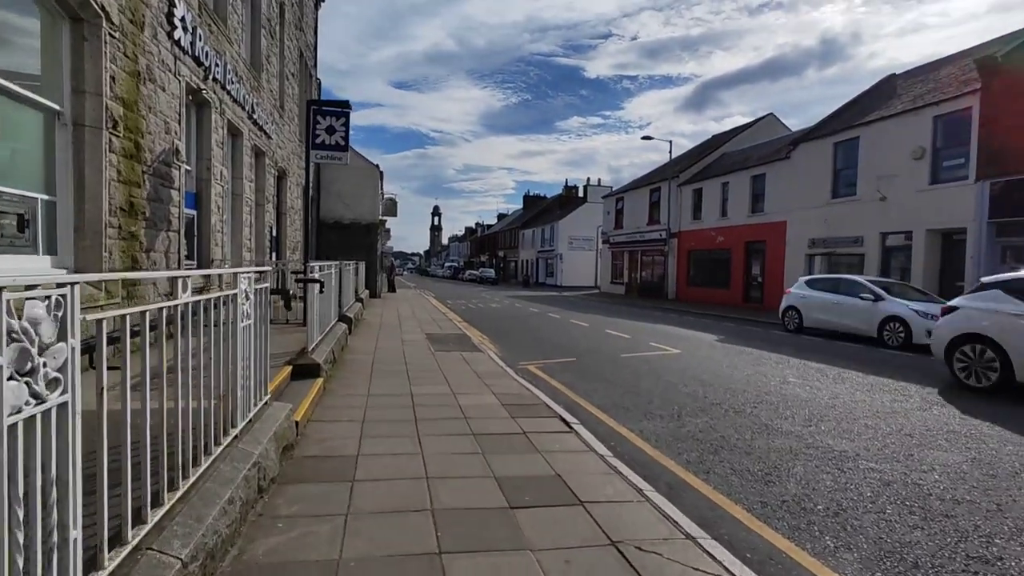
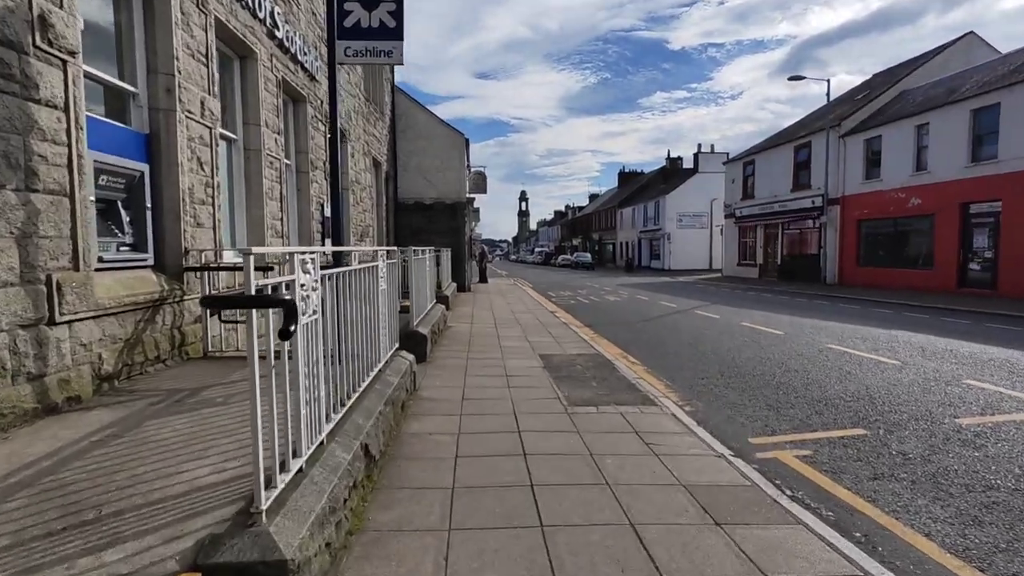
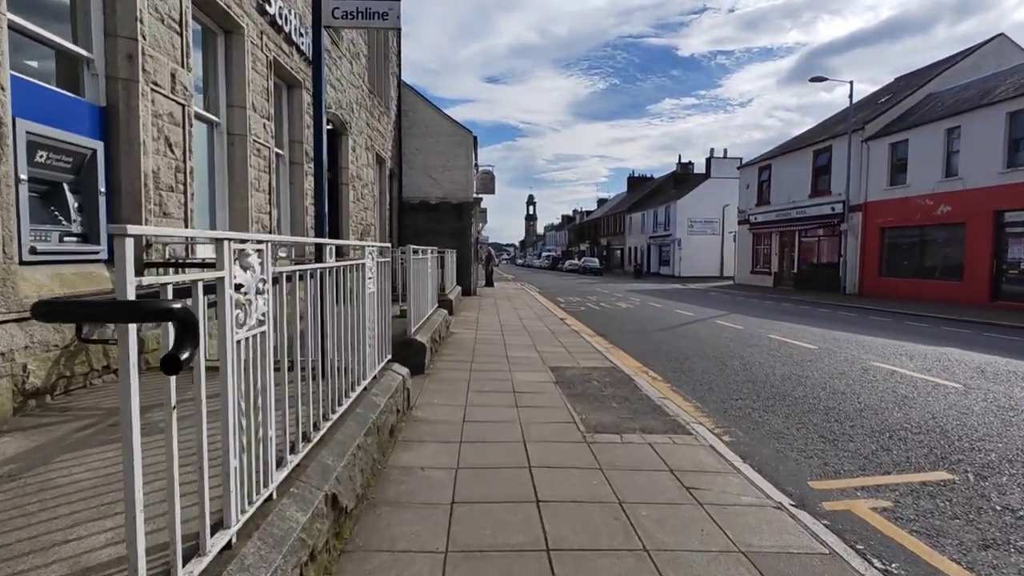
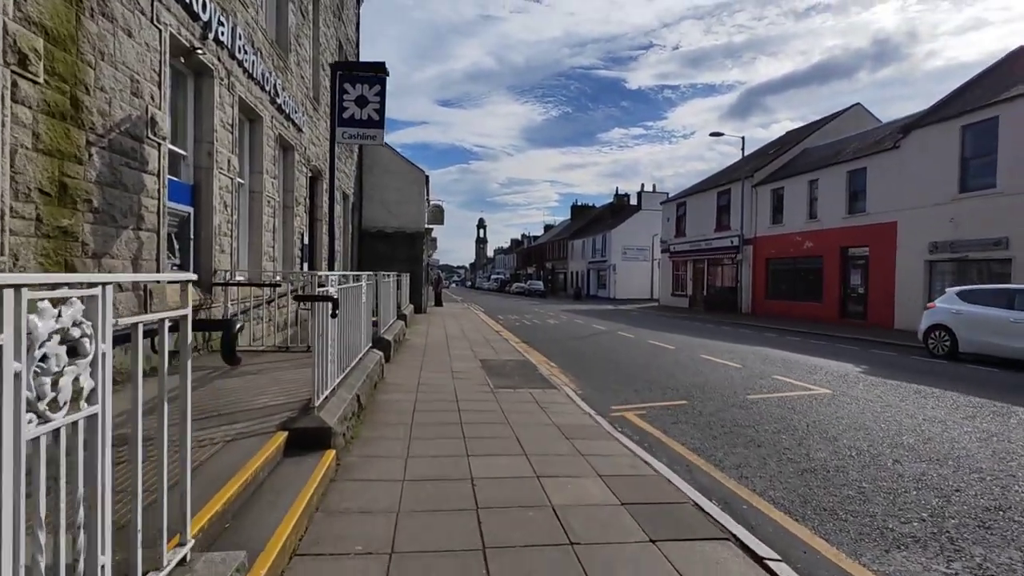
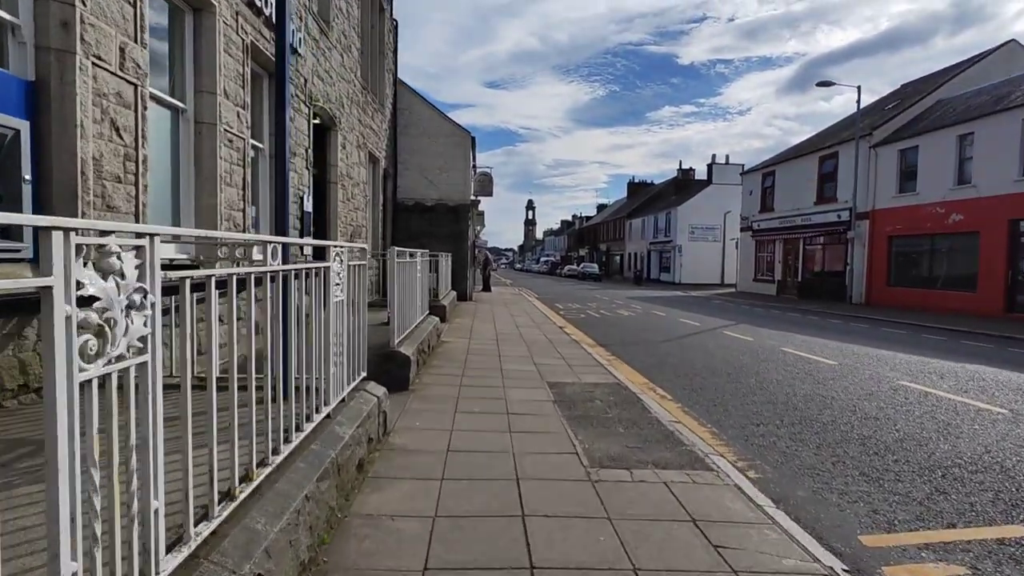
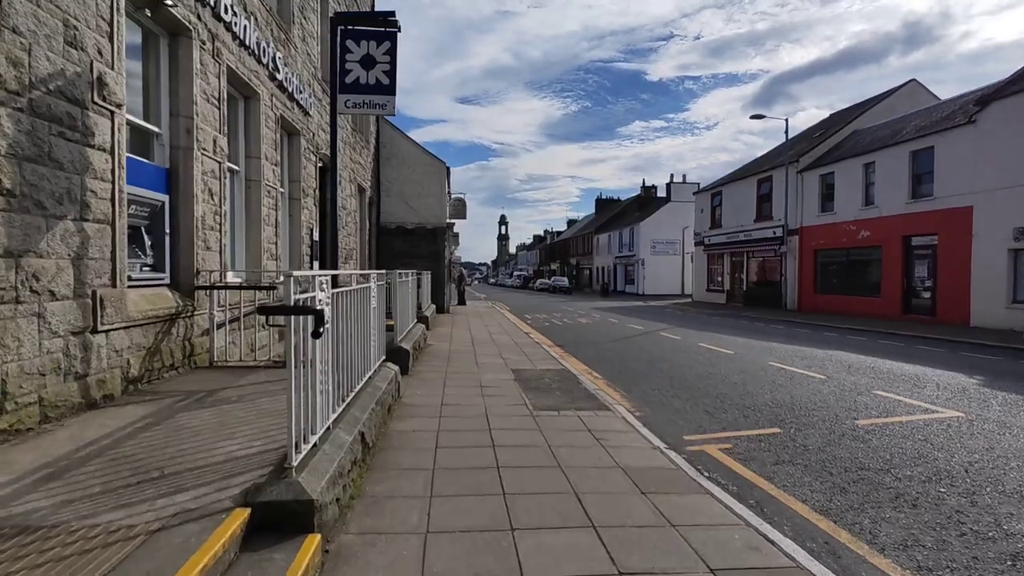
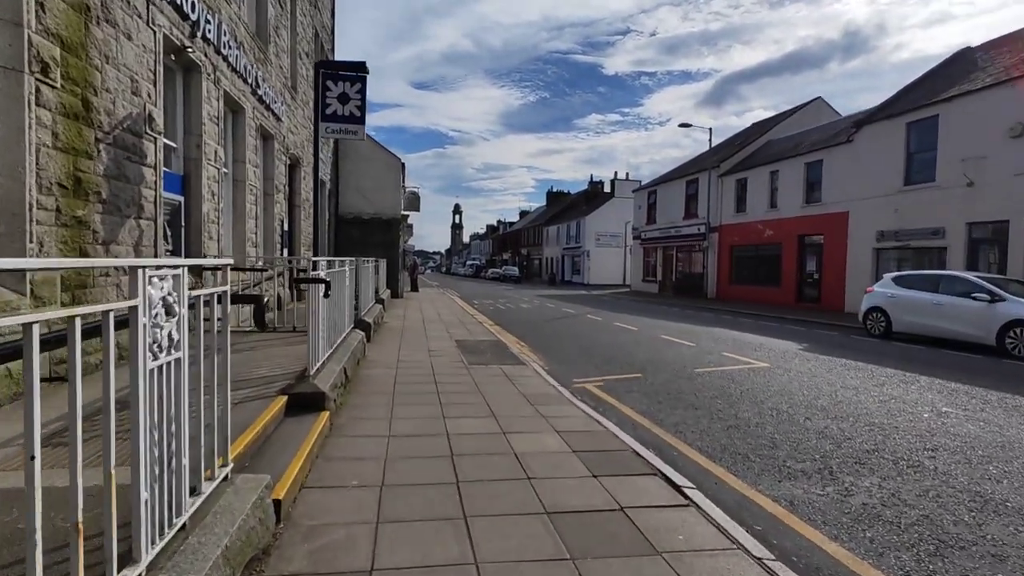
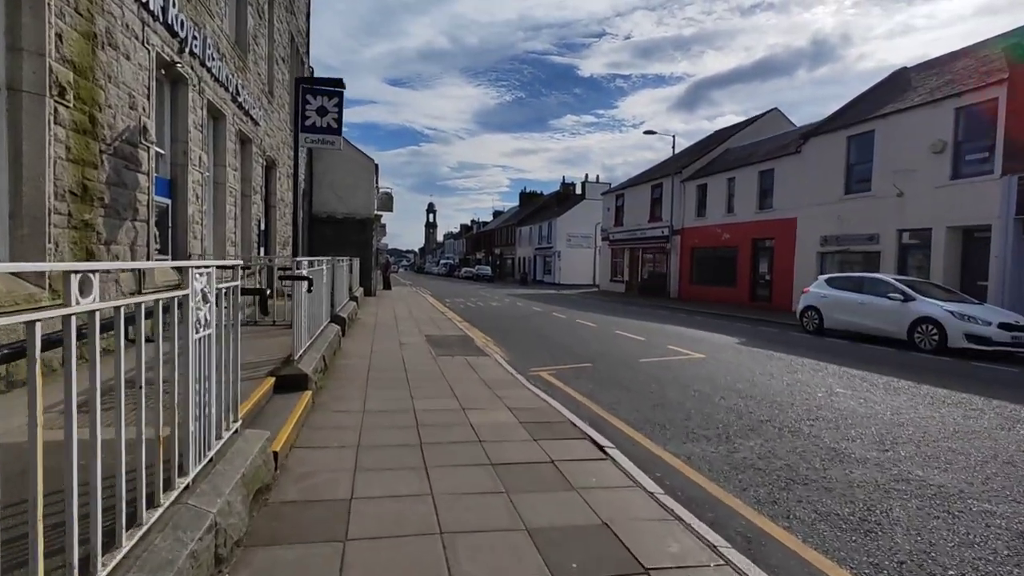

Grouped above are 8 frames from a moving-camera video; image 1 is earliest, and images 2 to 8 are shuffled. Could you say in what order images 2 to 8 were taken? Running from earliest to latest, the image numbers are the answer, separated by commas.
8, 7, 4, 6, 2, 3, 5
